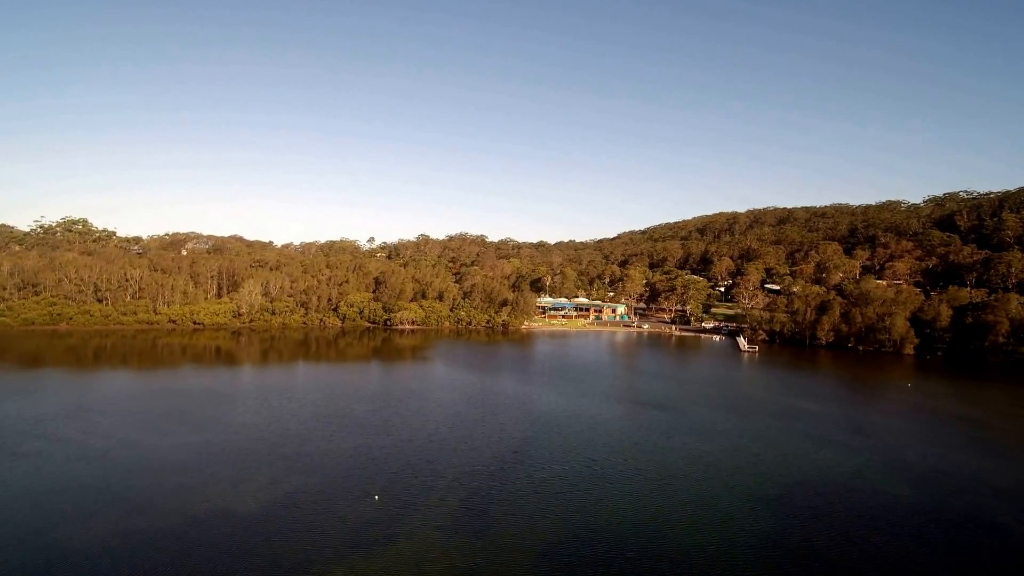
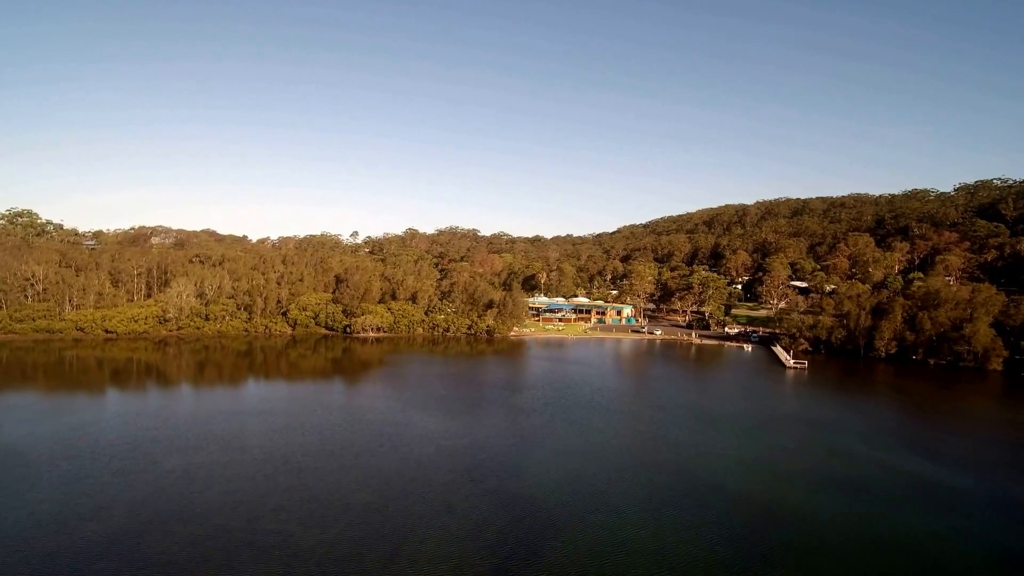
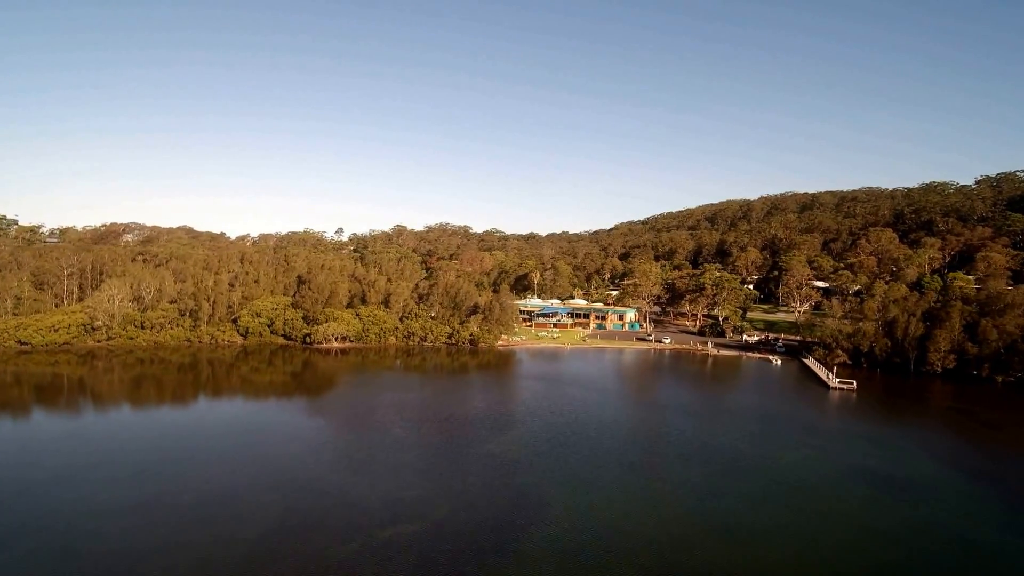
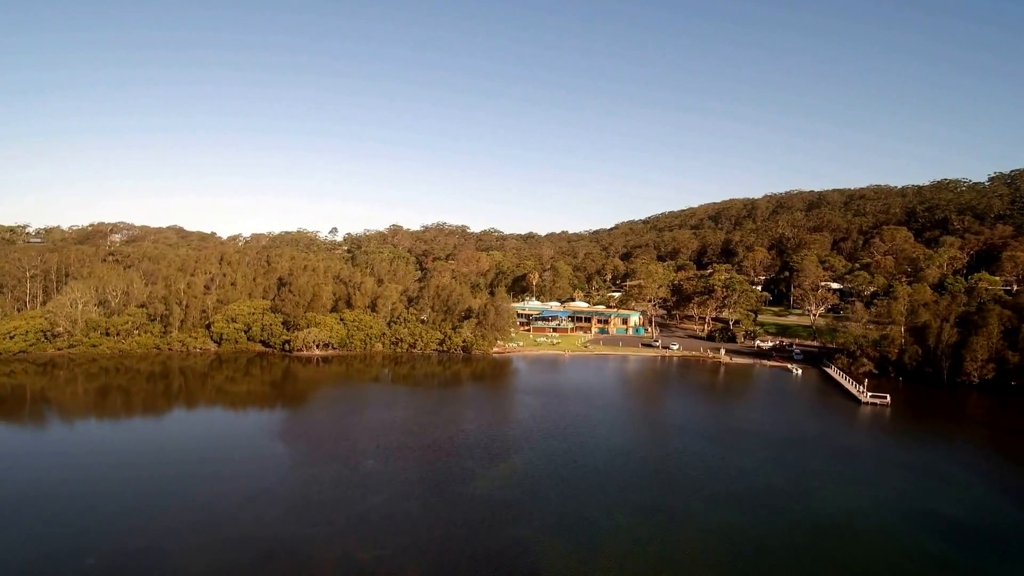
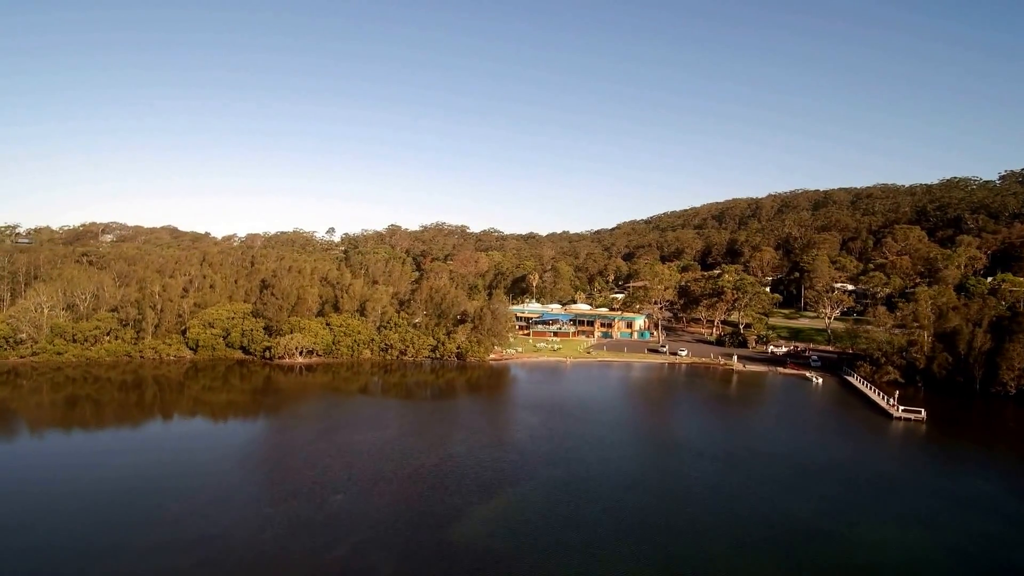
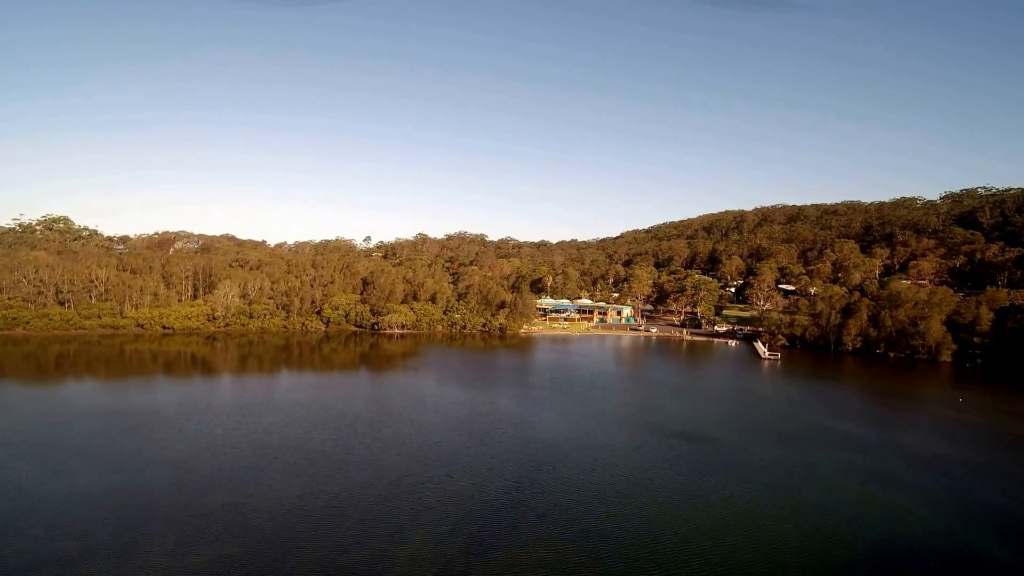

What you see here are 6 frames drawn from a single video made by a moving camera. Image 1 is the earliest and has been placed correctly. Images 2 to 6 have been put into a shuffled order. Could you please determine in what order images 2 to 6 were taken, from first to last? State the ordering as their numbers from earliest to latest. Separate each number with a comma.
6, 2, 3, 4, 5
